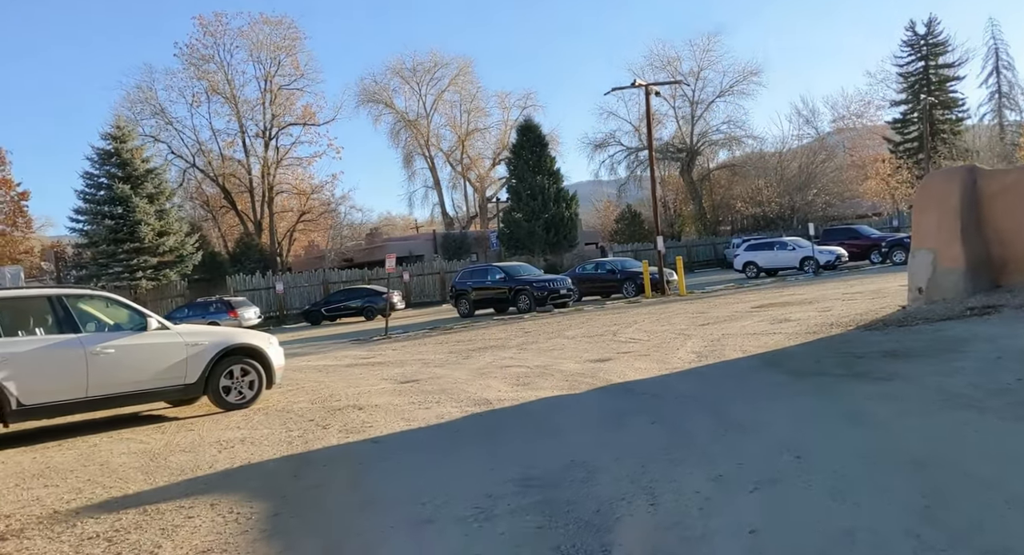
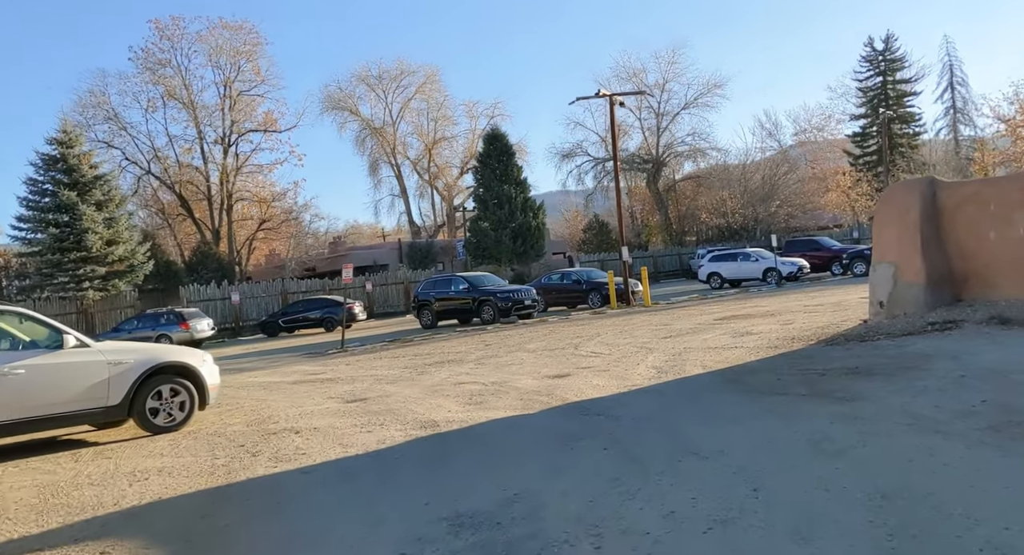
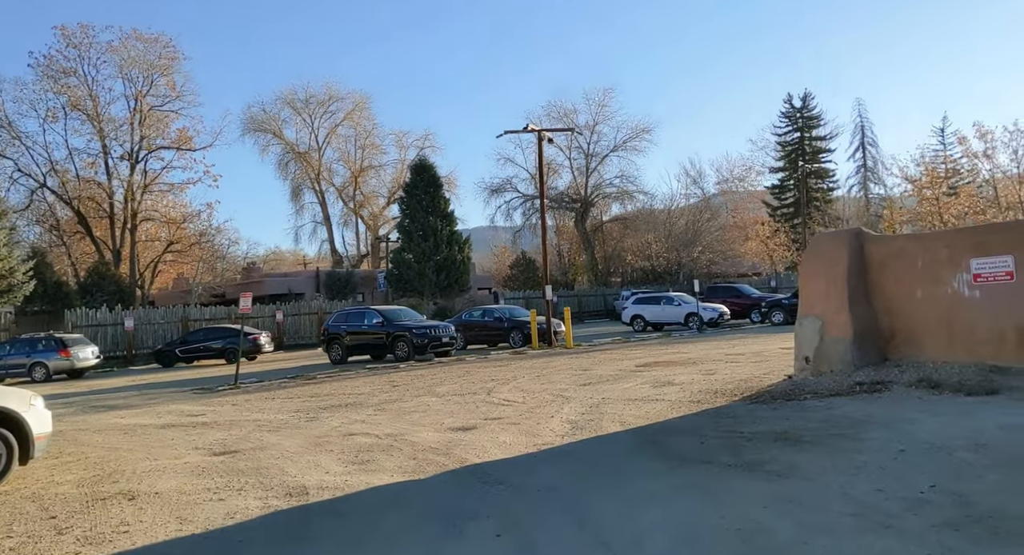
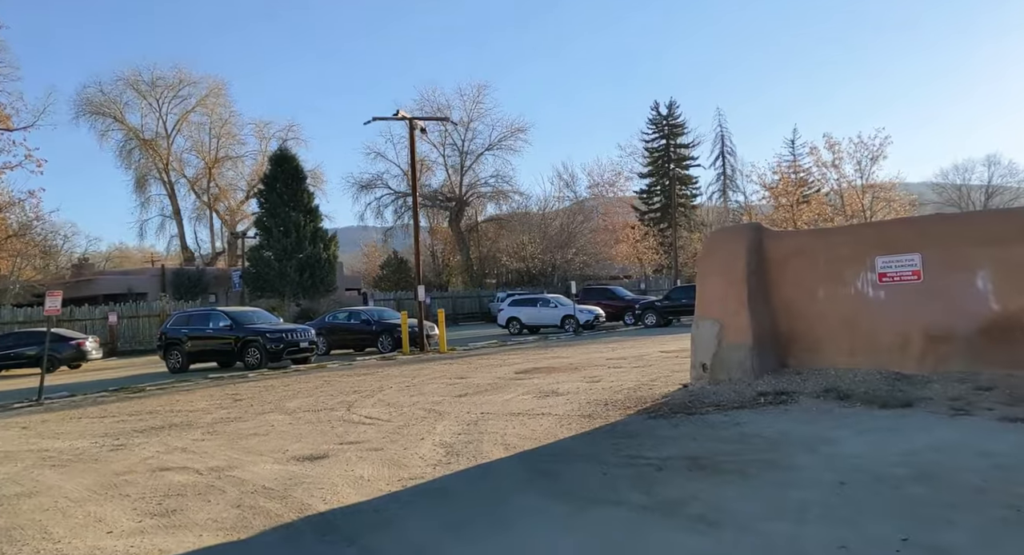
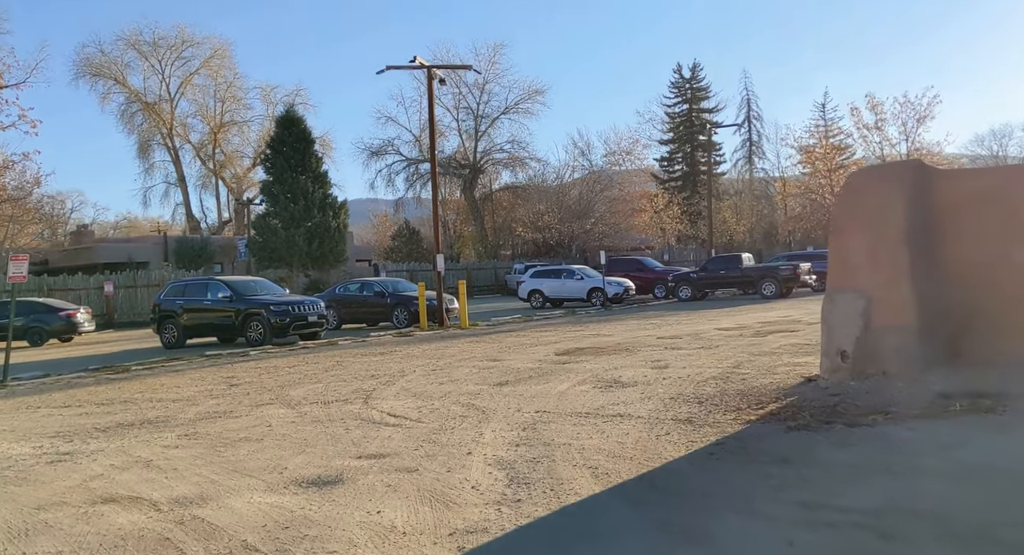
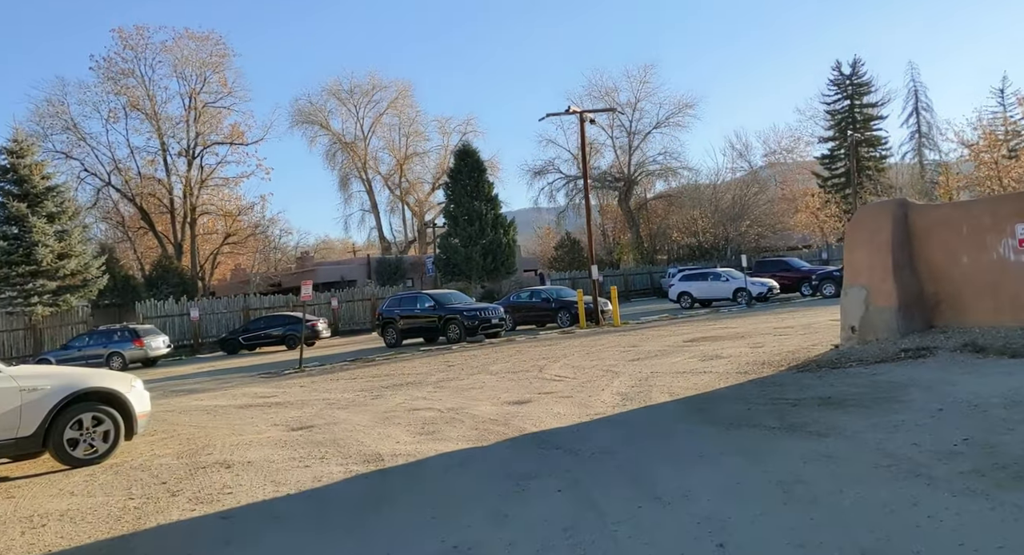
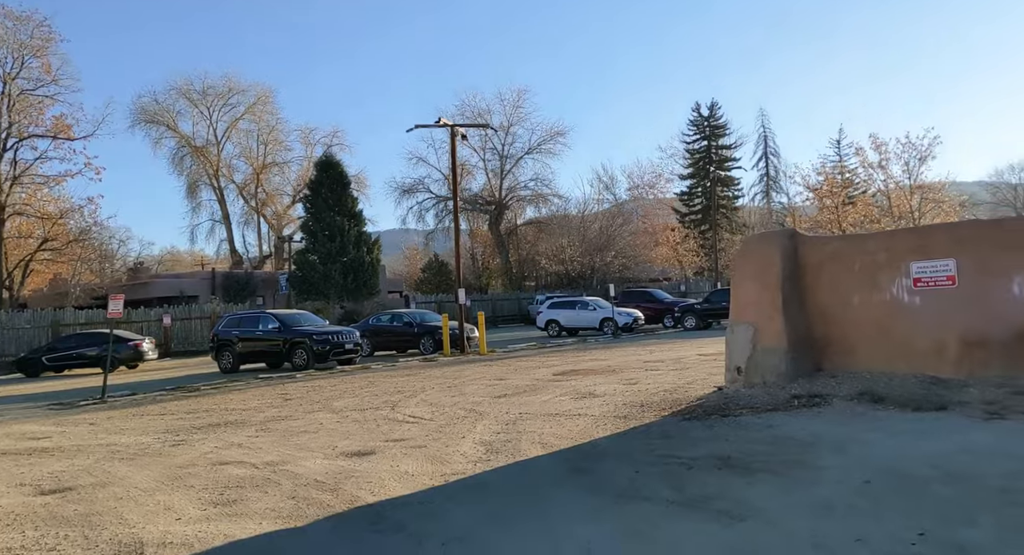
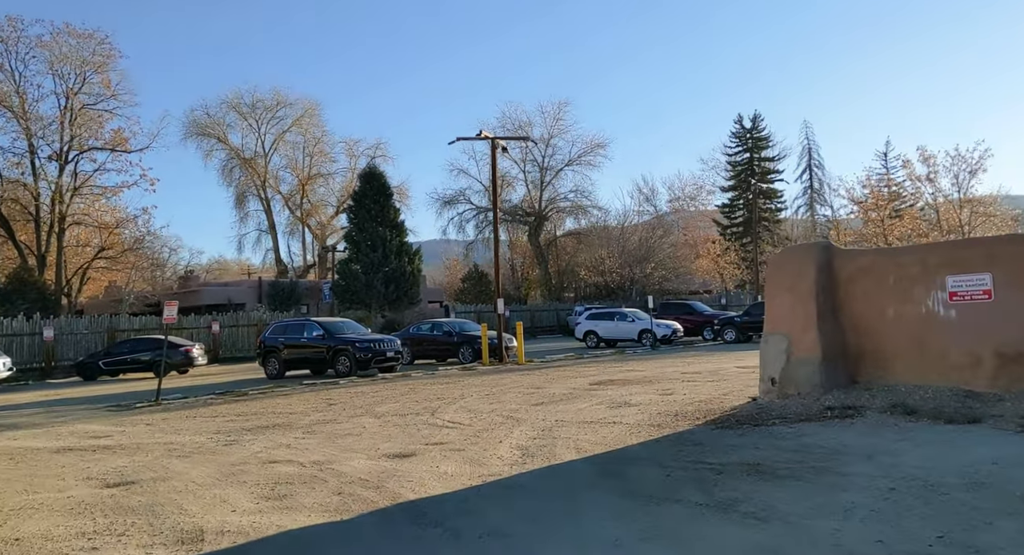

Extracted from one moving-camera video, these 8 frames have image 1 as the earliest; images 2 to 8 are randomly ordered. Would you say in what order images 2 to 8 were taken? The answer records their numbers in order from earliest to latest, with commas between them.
2, 6, 3, 8, 7, 4, 5
